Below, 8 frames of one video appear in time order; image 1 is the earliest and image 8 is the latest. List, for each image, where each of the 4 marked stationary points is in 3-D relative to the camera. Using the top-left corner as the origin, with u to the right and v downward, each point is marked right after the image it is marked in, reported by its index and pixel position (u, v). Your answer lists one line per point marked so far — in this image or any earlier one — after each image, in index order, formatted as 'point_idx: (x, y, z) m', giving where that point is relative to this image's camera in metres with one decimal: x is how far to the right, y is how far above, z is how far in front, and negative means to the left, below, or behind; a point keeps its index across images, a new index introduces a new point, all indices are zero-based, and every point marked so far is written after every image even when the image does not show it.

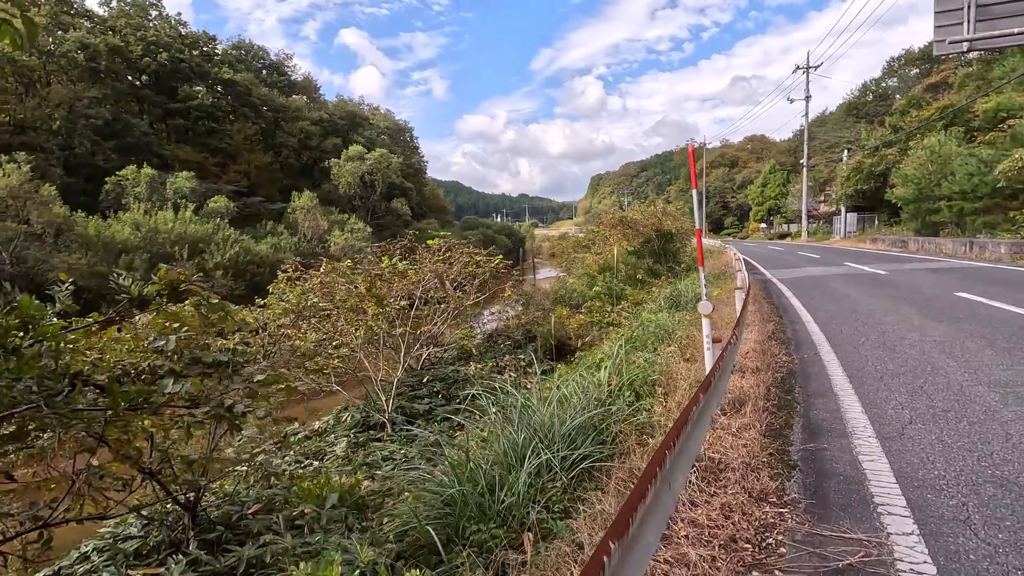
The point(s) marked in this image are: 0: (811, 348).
0: (+2.6, -0.5, +4.8) m
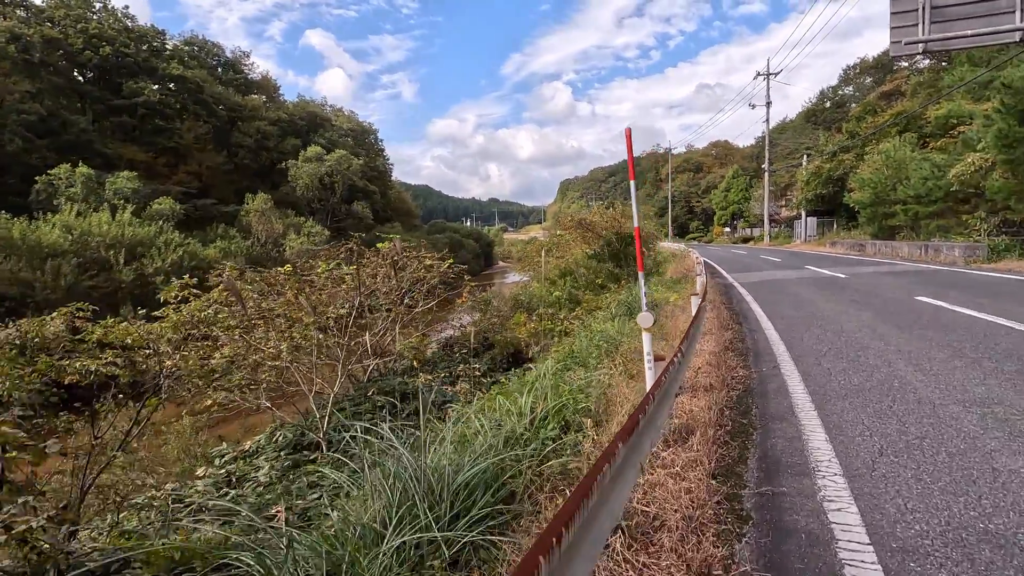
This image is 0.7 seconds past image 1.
0: (+2.1, -0.6, +4.4) m
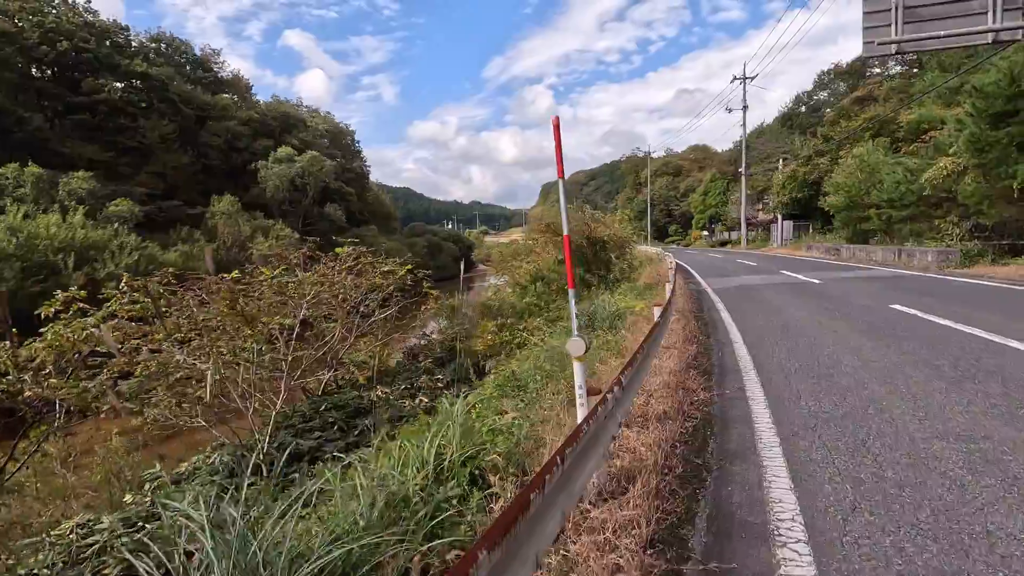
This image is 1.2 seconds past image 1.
0: (+1.7, -0.7, +4.0) m
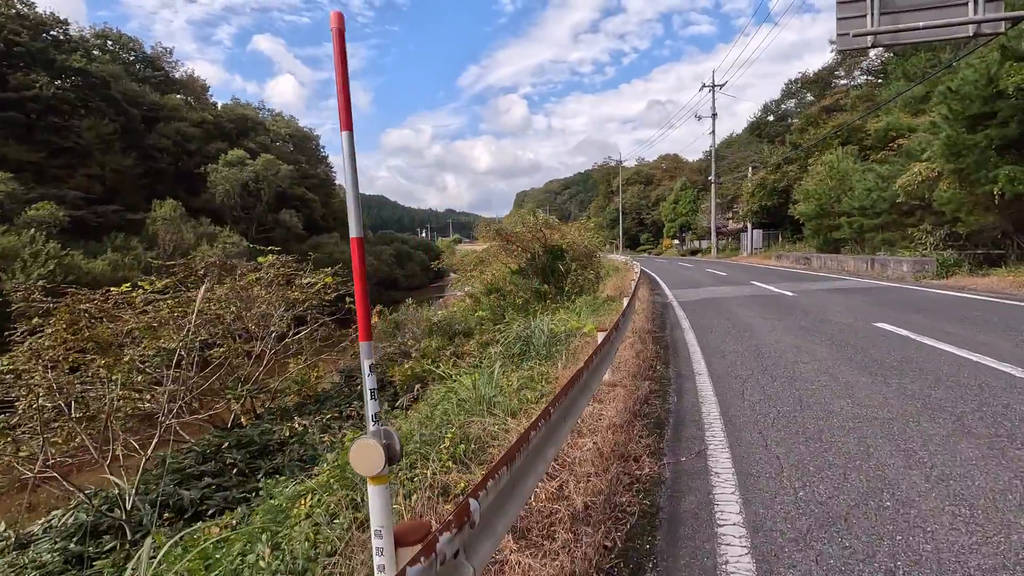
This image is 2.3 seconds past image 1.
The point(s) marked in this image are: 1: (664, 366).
0: (+1.0, -0.8, +3.0) m
1: (+1.3, -0.7, +4.7) m
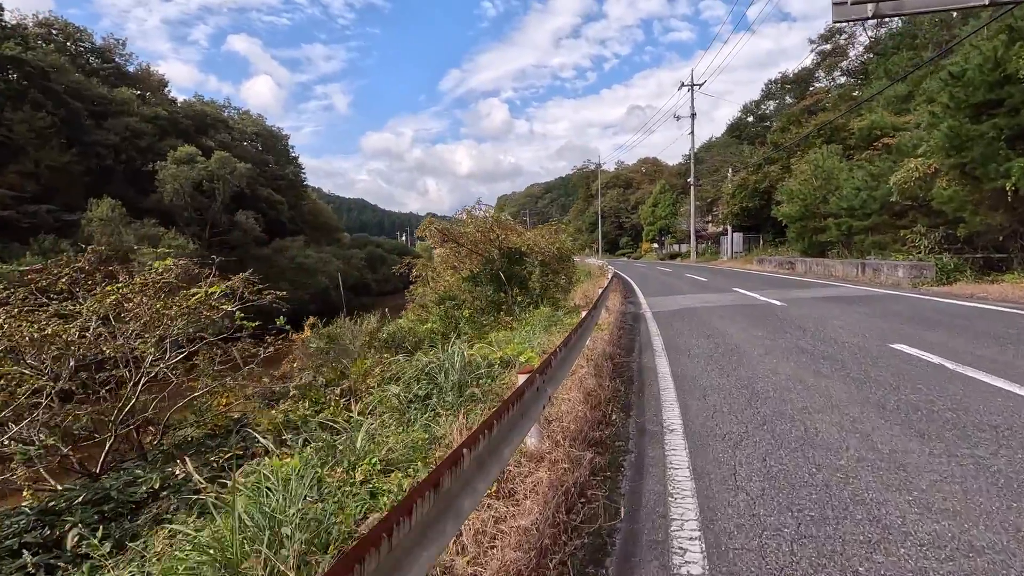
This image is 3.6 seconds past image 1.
0: (+0.5, -0.9, +1.7) m
1: (+0.7, -0.8, +3.4) m
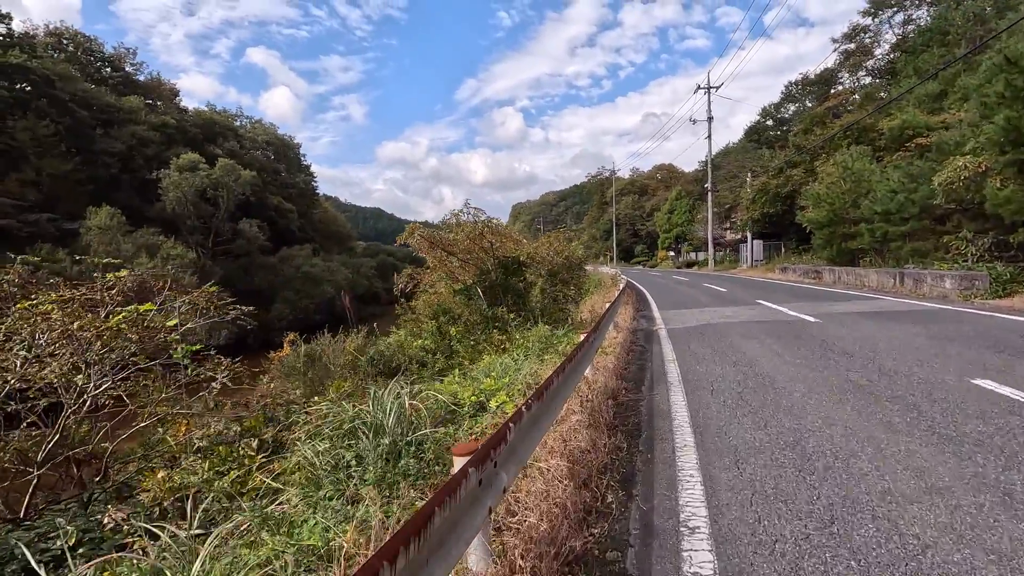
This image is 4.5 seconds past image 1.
0: (+0.2, -1.0, +0.8) m
1: (+0.5, -0.9, +2.4) m
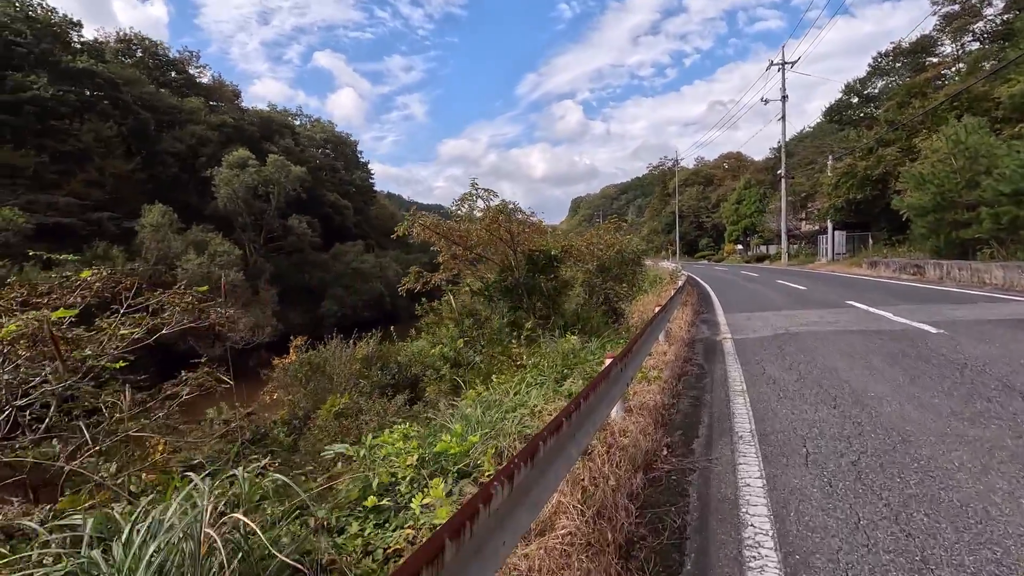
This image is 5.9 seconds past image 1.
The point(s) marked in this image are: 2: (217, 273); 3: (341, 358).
0: (-0.2, -1.0, -0.5) m
1: (+0.3, -0.9, +1.1) m
2: (-10.2, +0.5, +18.6) m
3: (-2.4, -1.0, +7.8) m
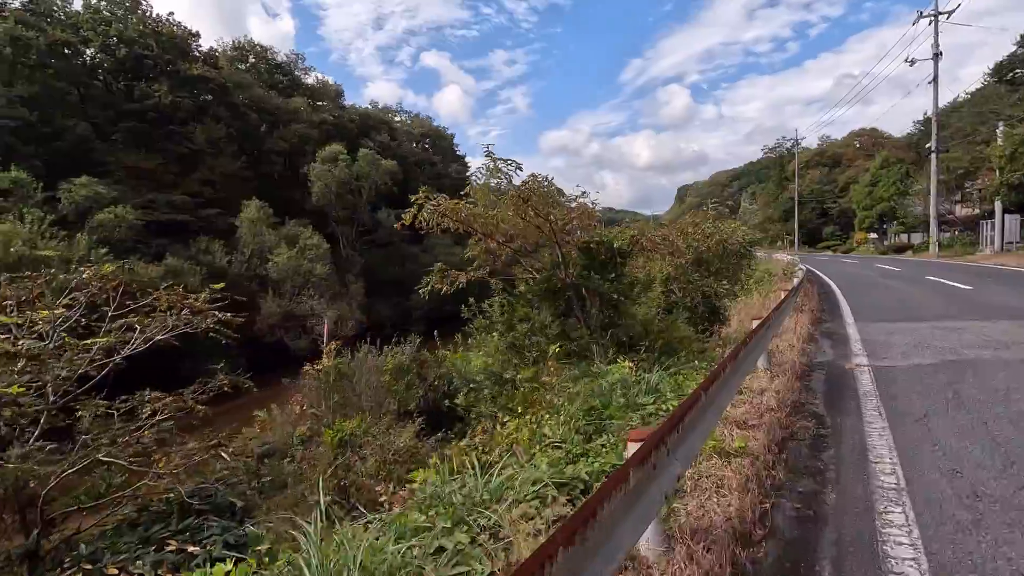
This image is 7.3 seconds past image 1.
0: (-1.1, -1.2, -1.7) m
1: (-0.3, -1.0, -0.2) m
2: (-7.3, +0.8, +18.9) m
3: (-1.6, -1.0, +6.9) m
